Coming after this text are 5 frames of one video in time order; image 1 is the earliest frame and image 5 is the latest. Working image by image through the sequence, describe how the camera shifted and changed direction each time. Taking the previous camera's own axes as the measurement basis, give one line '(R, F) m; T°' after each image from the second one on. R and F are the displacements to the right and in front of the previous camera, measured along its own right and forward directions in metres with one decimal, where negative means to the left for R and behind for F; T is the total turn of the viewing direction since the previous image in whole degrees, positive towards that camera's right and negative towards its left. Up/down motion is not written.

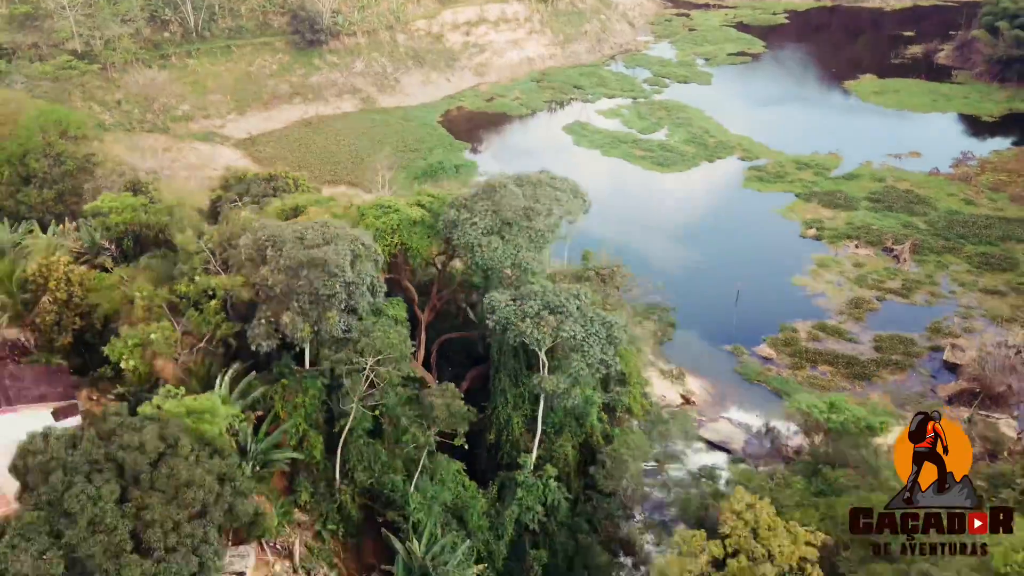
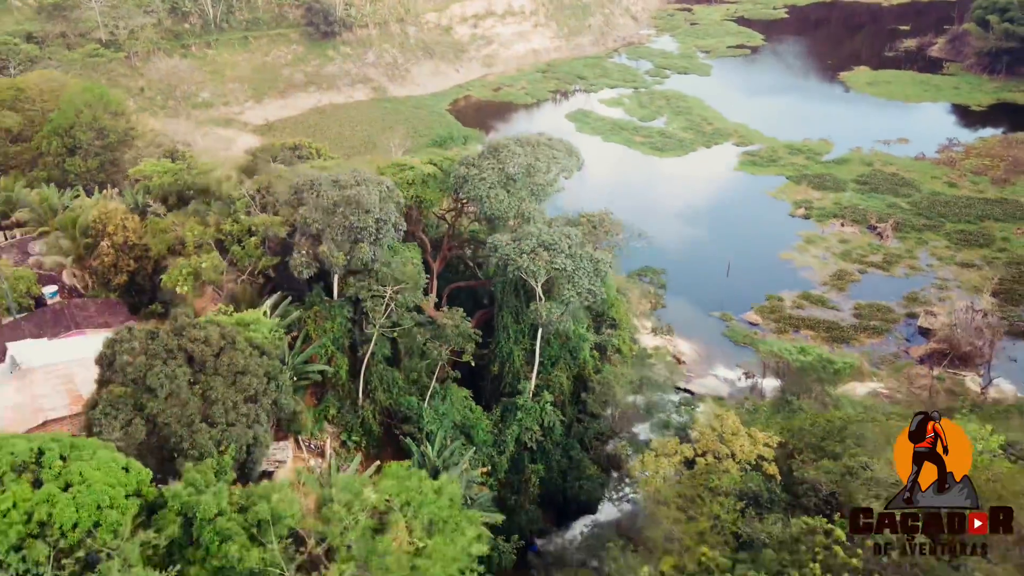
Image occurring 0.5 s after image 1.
(+0.1, -1.8) m; 0°
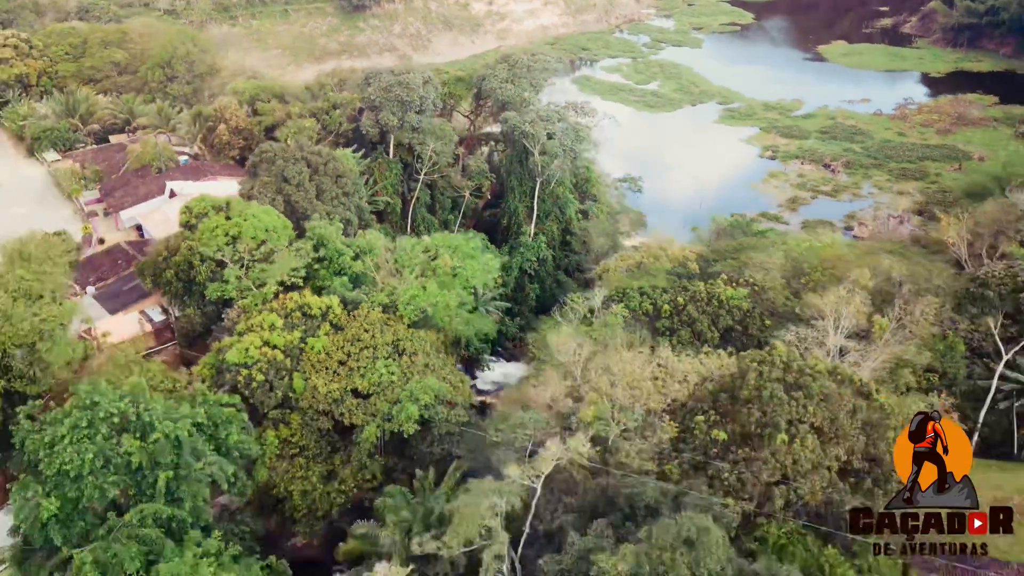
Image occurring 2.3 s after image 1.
(+0.2, -5.8) m; -1°
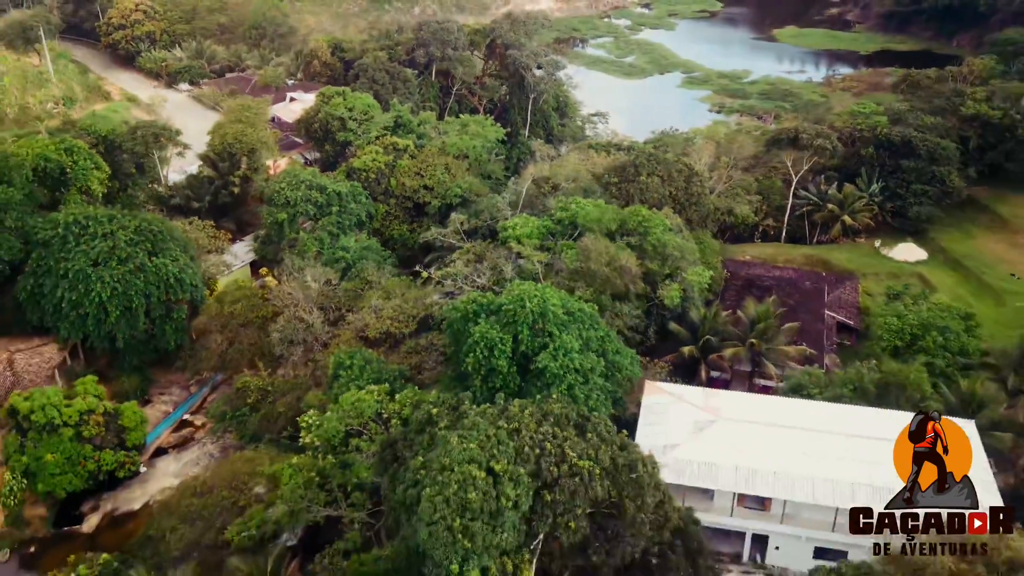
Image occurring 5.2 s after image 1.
(0.0, -10.1) m; 0°
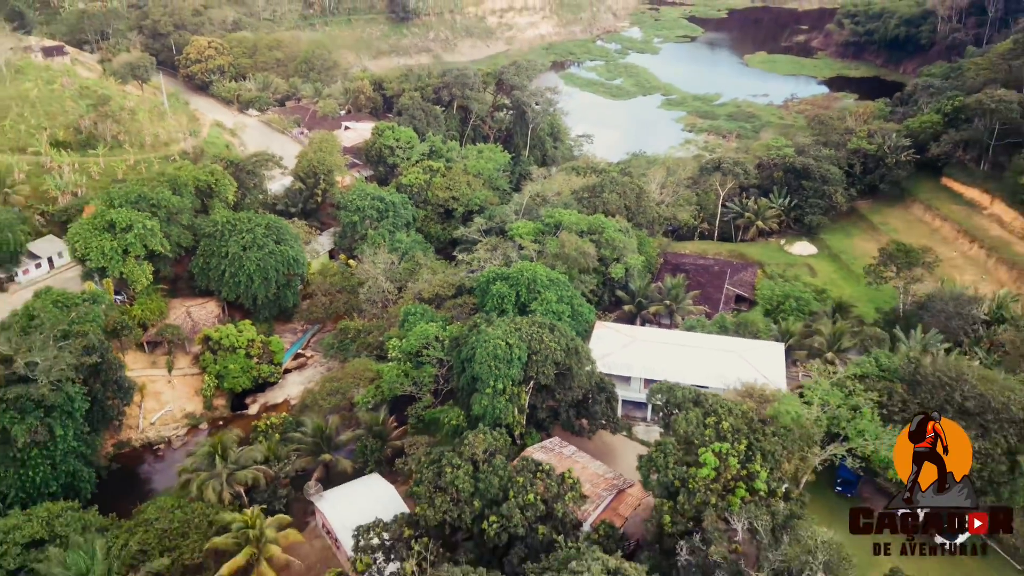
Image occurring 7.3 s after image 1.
(-0.1, -8.7) m; 0°
